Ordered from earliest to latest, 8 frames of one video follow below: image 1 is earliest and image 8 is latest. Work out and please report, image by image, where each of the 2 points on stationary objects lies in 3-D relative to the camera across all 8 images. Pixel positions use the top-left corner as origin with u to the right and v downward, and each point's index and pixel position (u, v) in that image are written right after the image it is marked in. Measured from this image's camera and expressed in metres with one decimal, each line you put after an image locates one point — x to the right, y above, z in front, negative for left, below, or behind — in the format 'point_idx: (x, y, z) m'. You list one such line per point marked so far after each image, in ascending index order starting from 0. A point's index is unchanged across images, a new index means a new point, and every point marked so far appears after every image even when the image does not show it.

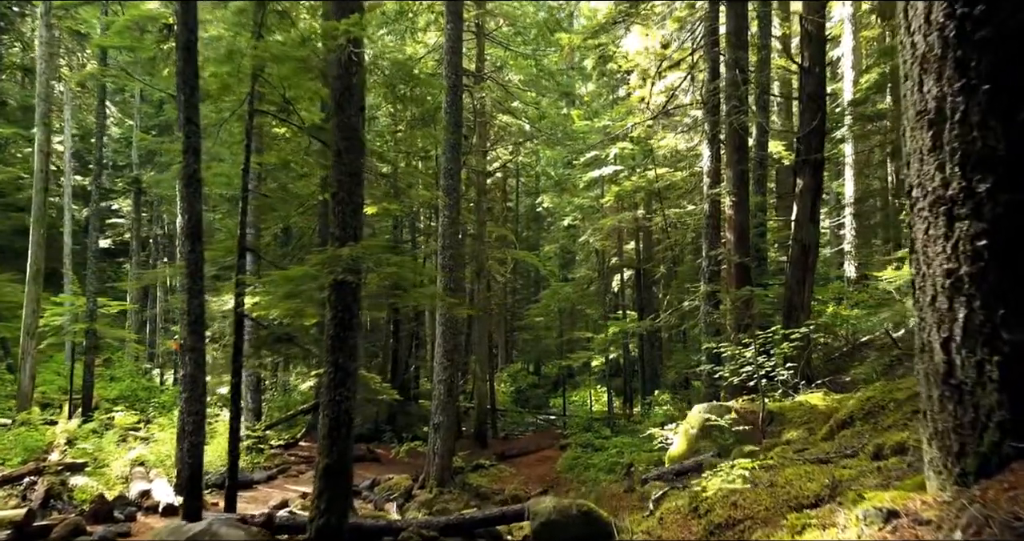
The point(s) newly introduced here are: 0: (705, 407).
0: (+2.2, -1.5, +8.3) m
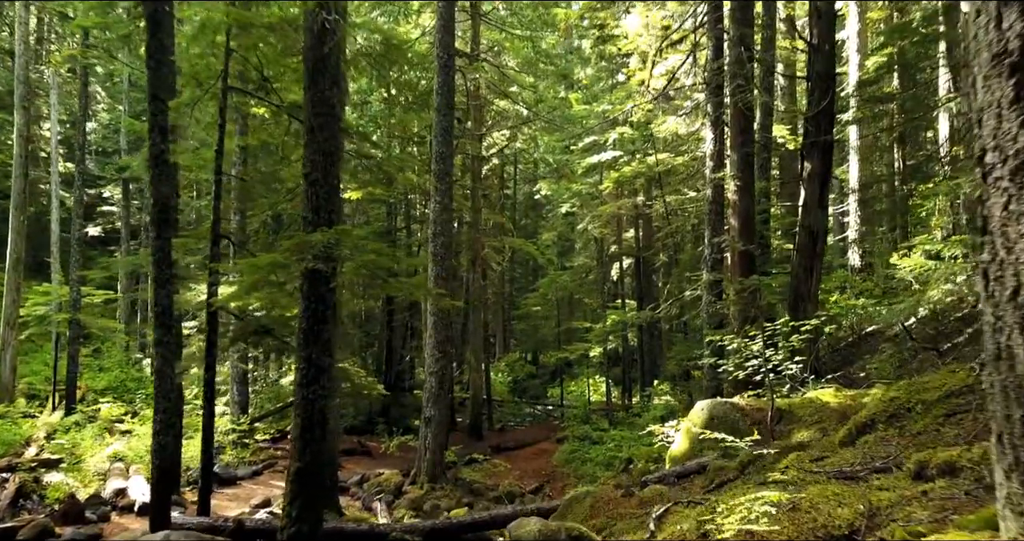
0: (+2.1, -1.4, +7.8) m
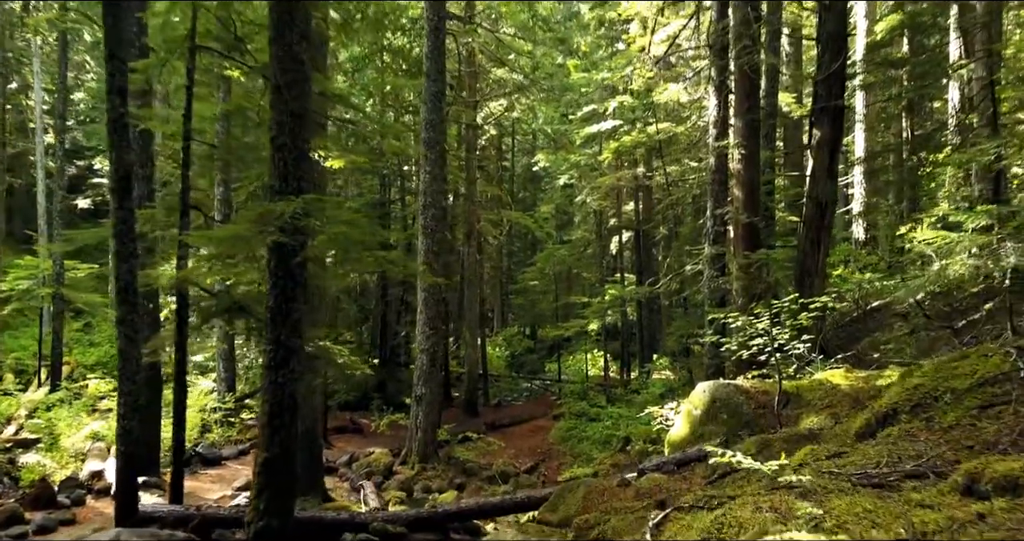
0: (+2.0, -1.1, +7.4) m
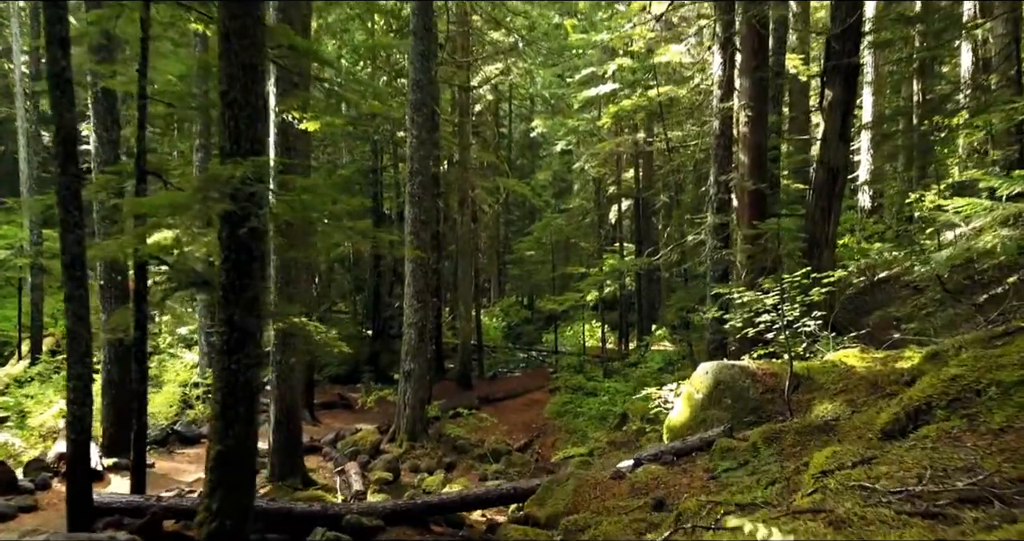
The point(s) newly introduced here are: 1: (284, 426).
0: (+1.9, -0.9, +6.8) m
1: (-2.9, -2.0, +9.2) m
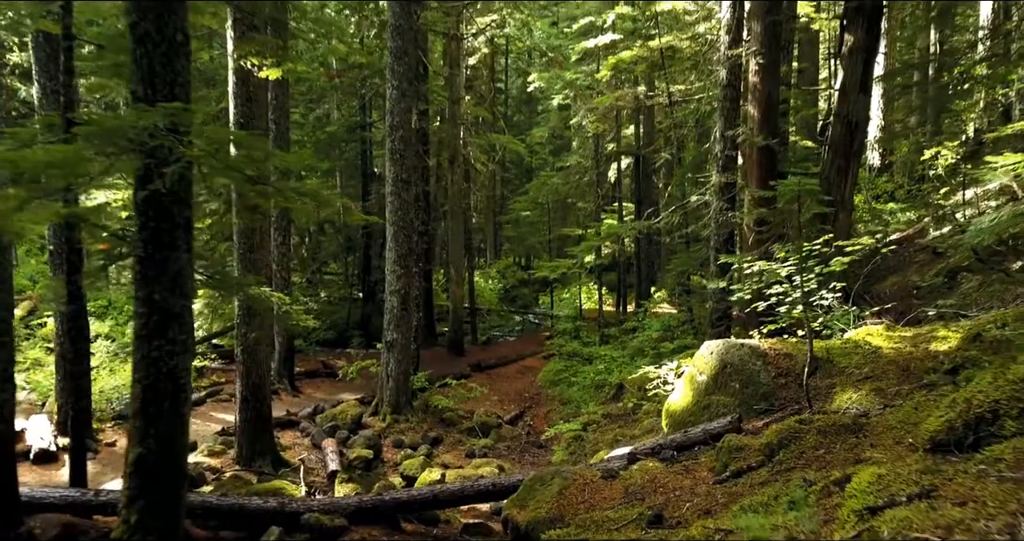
0: (+1.7, -0.6, +6.0) m
1: (-3.0, -1.6, +8.5) m
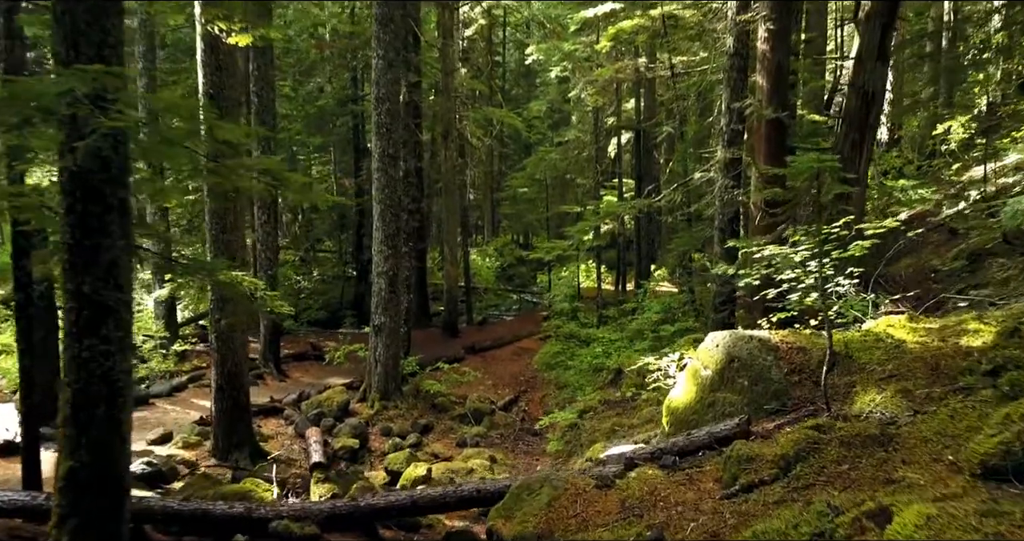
0: (+1.6, -0.5, +5.5) m
1: (-3.1, -1.4, +8.1) m
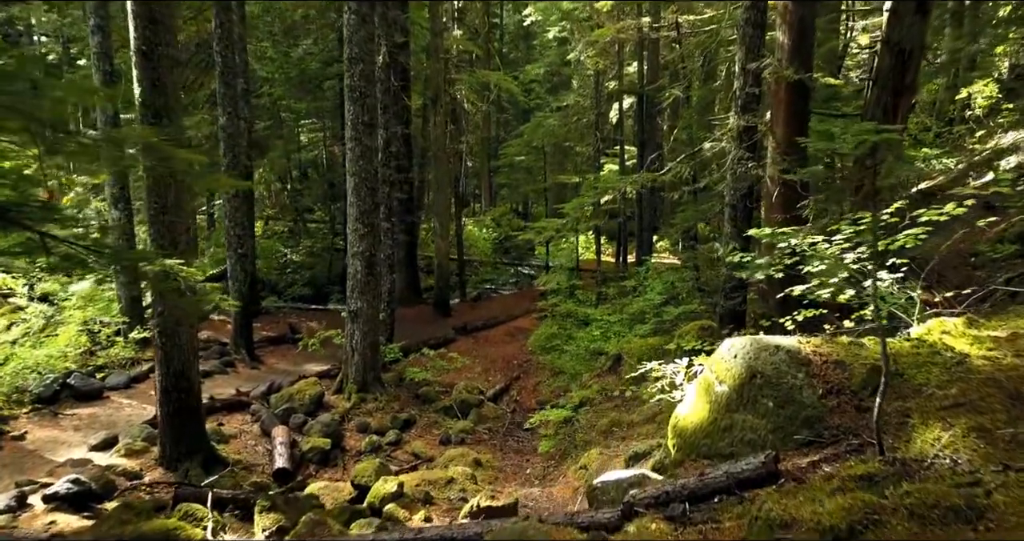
0: (+1.4, -0.5, +4.6) m
1: (-3.3, -1.2, +7.1) m
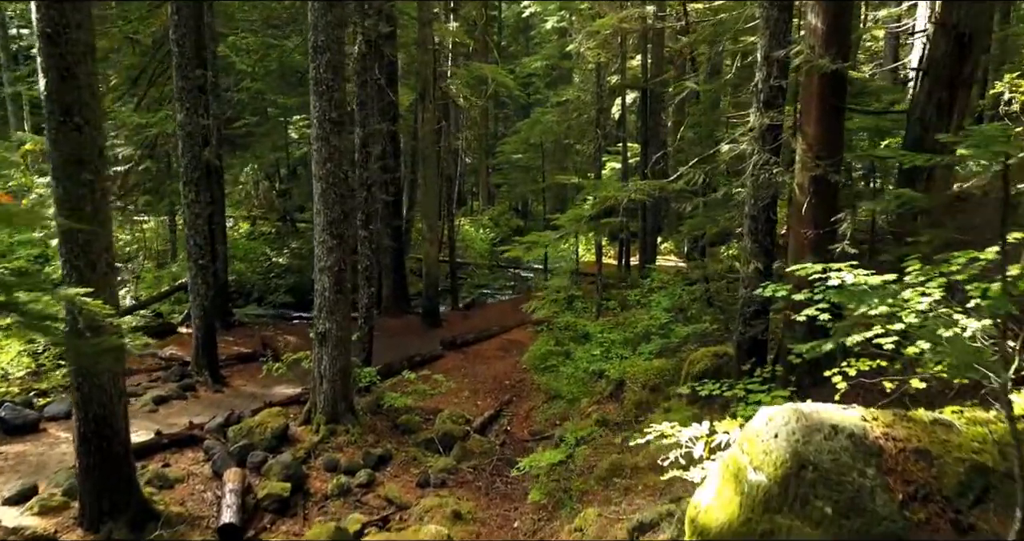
0: (+1.3, -0.7, +3.4) m
1: (-3.4, -1.4, +6.0) m
